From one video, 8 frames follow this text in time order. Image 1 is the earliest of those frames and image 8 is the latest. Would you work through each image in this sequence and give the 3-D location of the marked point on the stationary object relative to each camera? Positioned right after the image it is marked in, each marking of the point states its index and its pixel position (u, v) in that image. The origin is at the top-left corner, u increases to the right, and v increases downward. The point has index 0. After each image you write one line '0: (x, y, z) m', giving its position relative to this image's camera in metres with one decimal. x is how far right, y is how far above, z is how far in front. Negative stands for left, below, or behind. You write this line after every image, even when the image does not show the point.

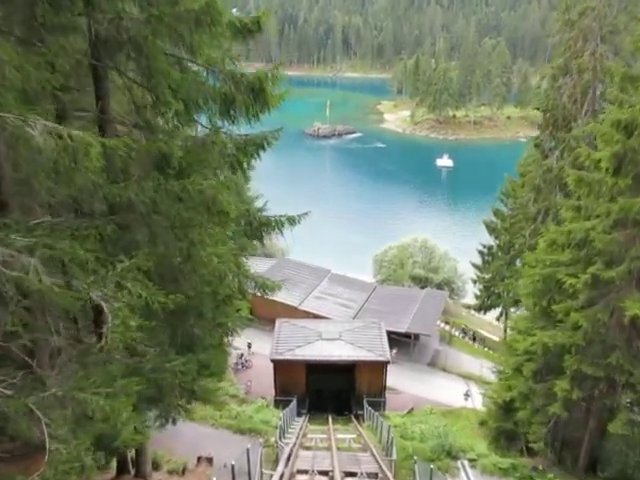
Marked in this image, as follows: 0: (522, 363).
0: (+4.7, -2.9, +14.9) m
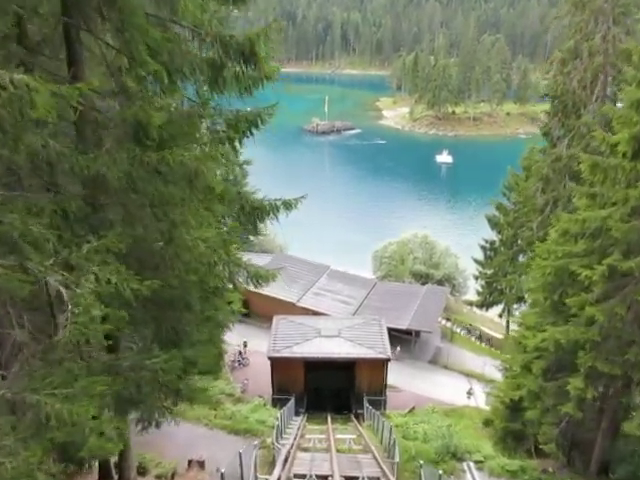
0: (+4.7, -2.7, +14.2) m
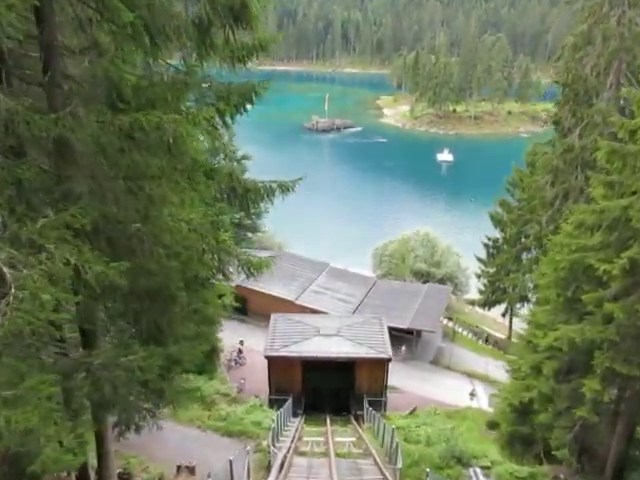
0: (+4.7, -2.5, +13.4) m
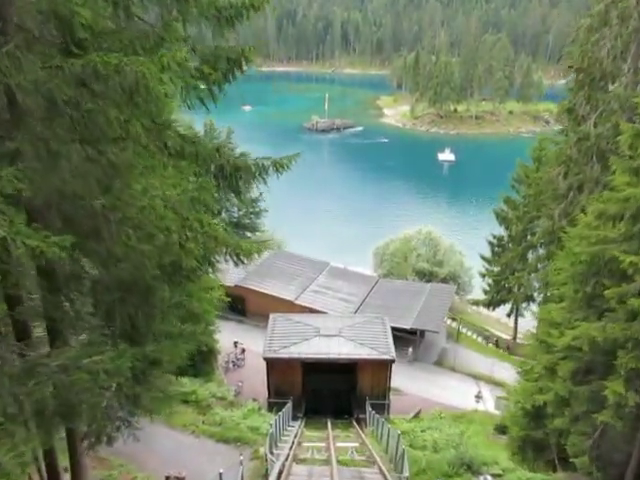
0: (+4.7, -2.4, +12.5) m
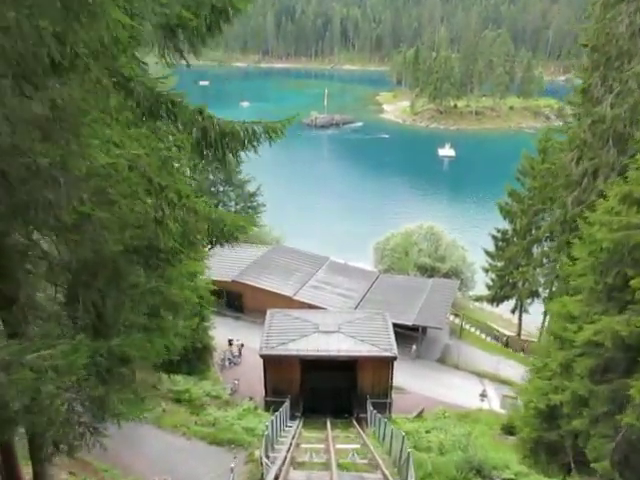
0: (+4.7, -2.2, +11.7) m
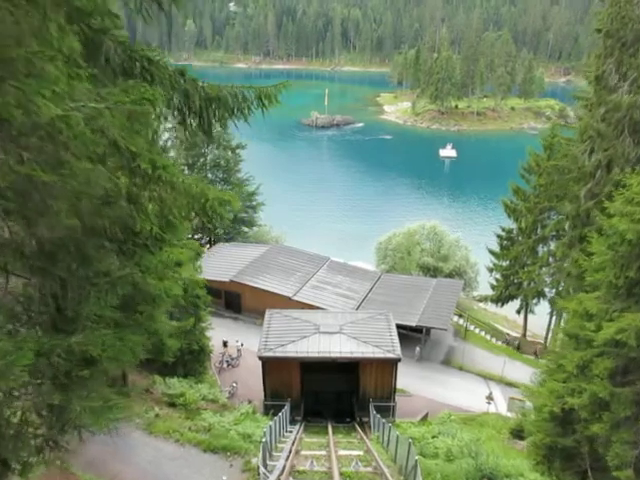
0: (+4.7, -2.0, +10.9) m
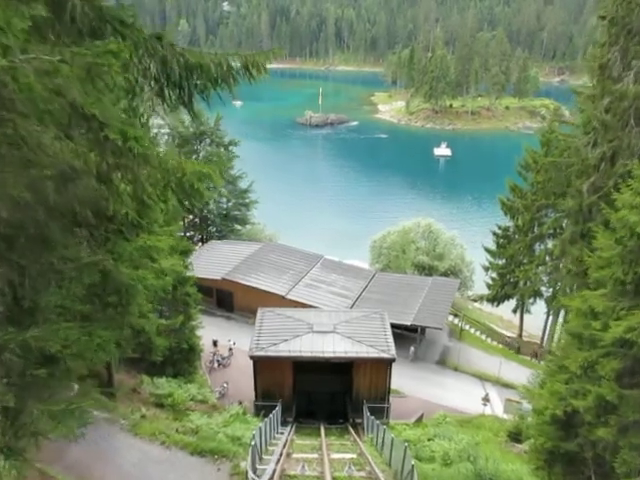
0: (+4.5, -1.9, +10.4) m
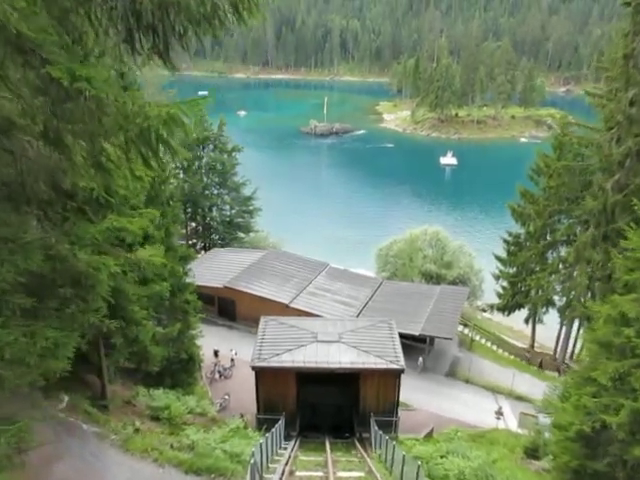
0: (+4.6, -1.9, +9.5) m
